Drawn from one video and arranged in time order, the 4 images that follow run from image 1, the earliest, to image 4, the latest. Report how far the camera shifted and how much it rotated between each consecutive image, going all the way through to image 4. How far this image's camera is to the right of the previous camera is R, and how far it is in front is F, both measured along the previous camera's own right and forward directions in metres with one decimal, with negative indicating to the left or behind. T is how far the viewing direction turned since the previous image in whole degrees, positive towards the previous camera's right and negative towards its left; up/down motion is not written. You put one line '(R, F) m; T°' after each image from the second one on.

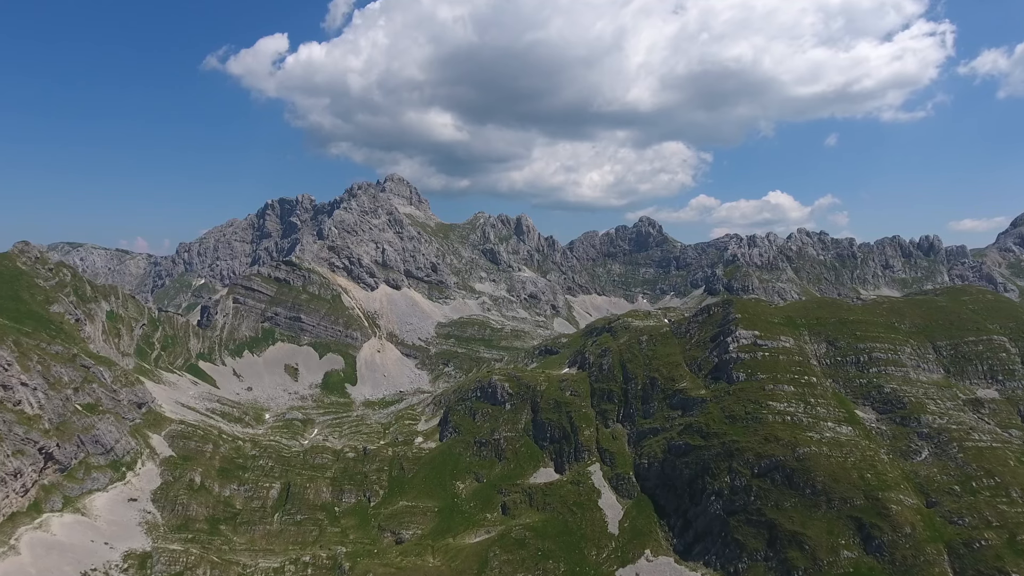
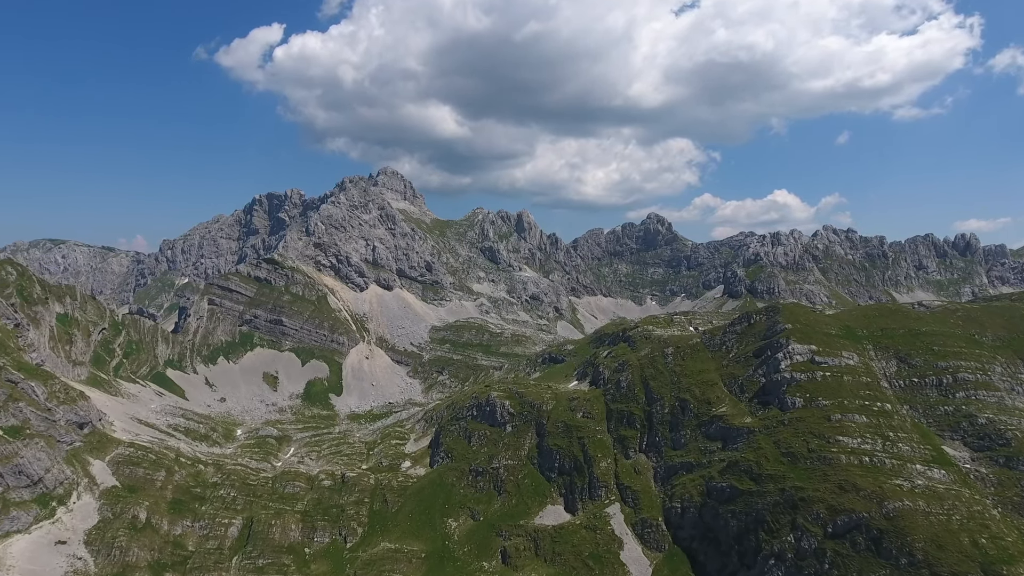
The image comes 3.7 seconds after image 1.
(-1.0, +35.2) m; 0°
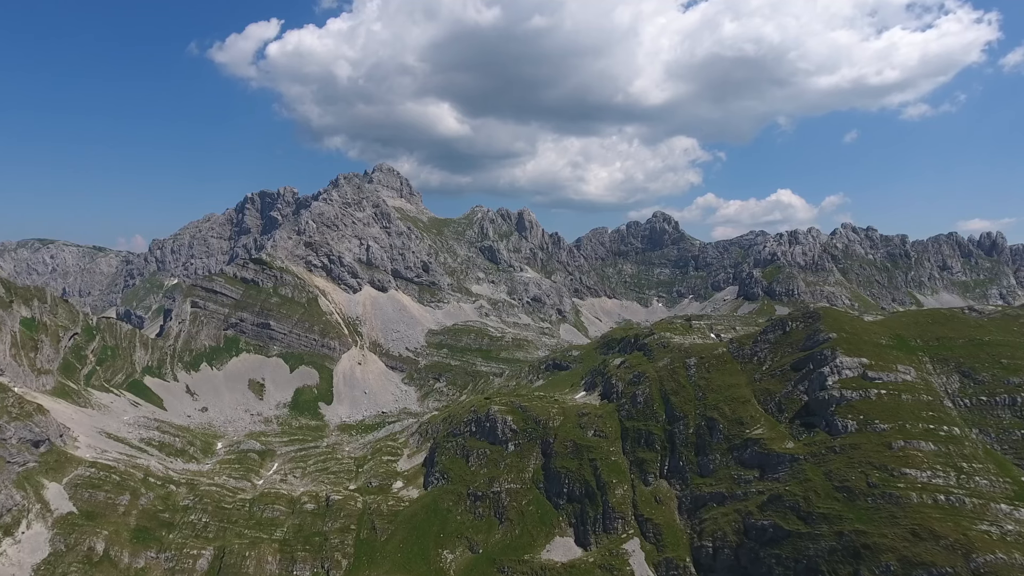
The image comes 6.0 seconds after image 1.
(-1.1, +21.5) m; 0°
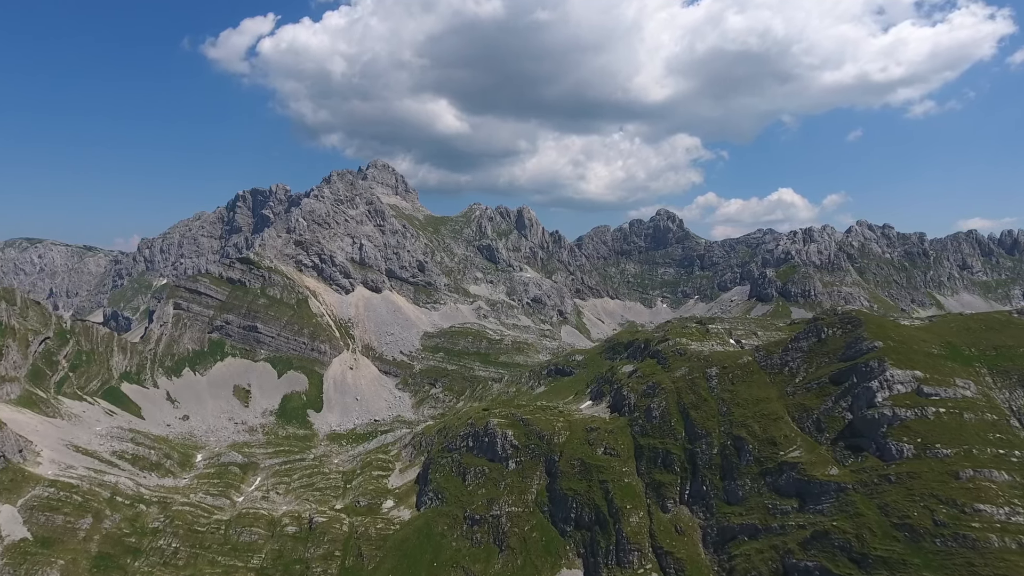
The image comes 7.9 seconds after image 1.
(-0.8, +17.7) m; 0°
